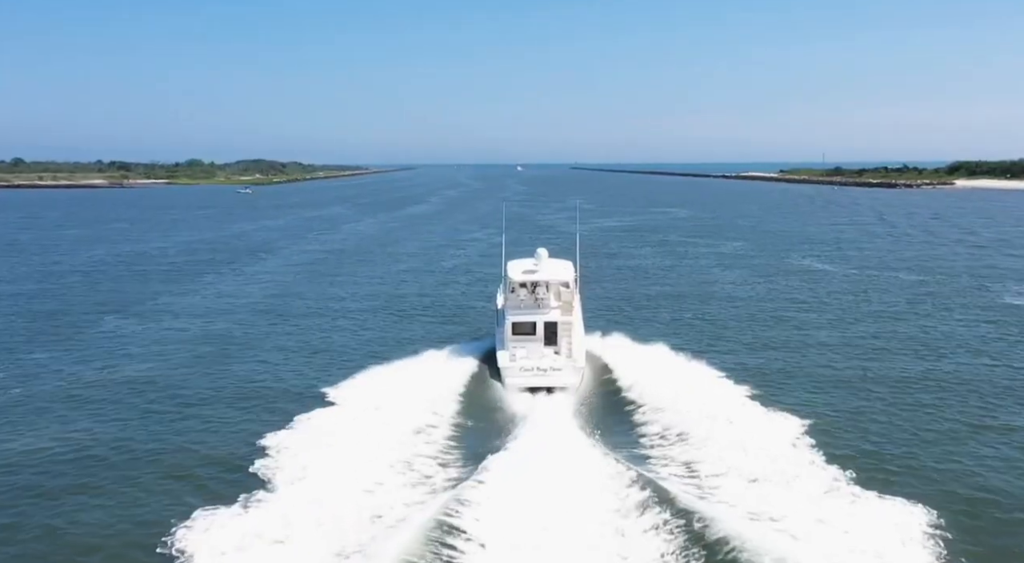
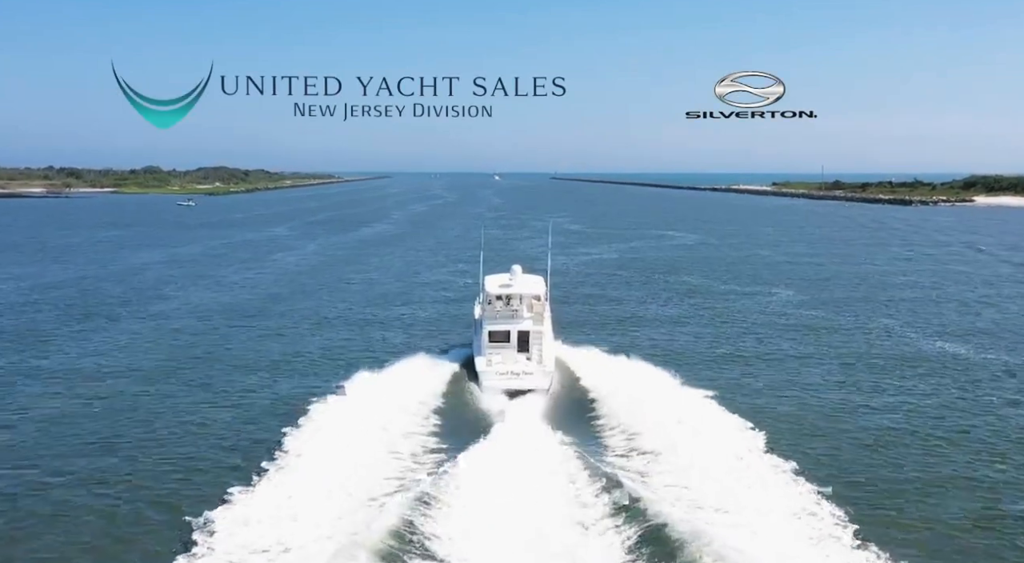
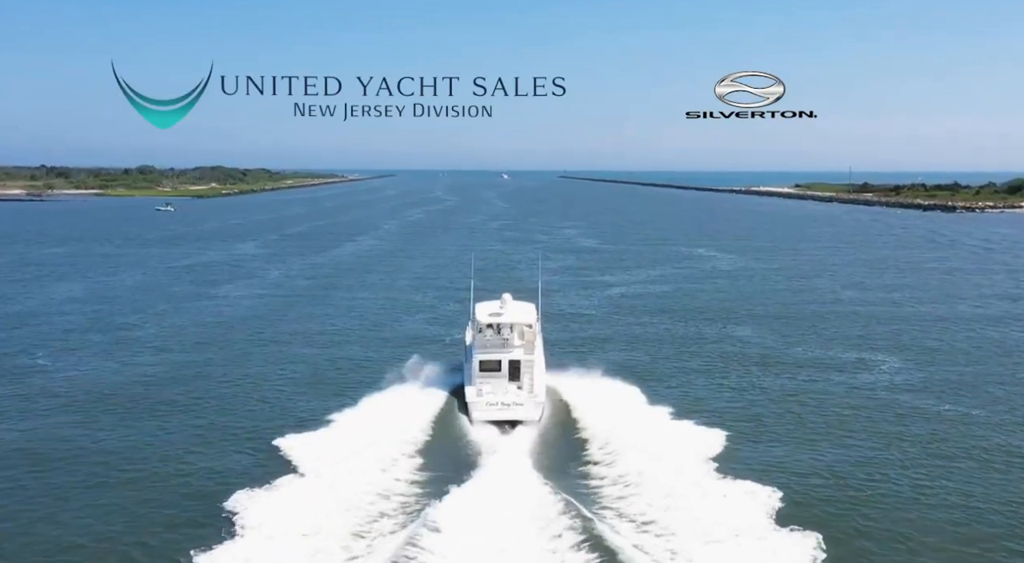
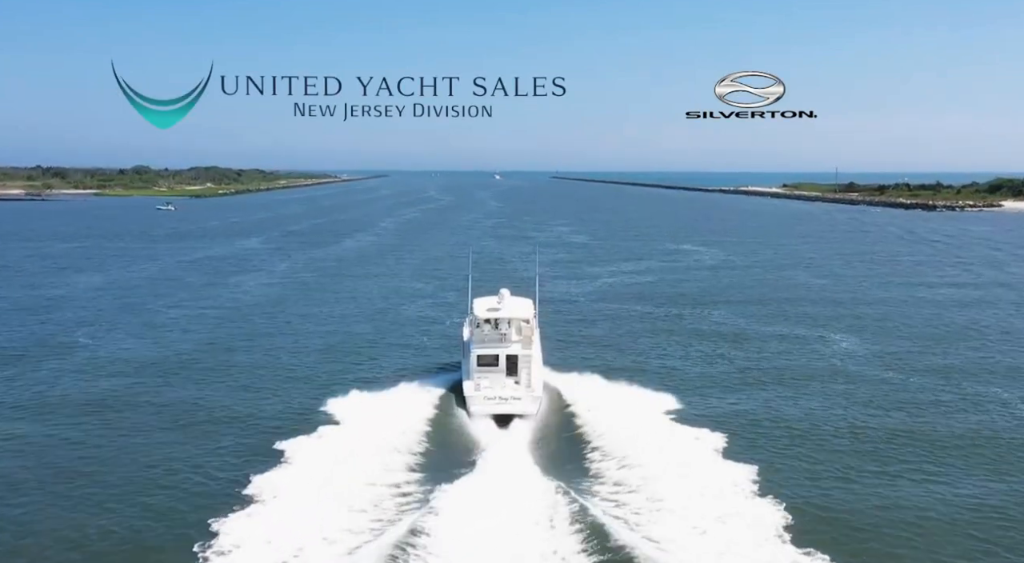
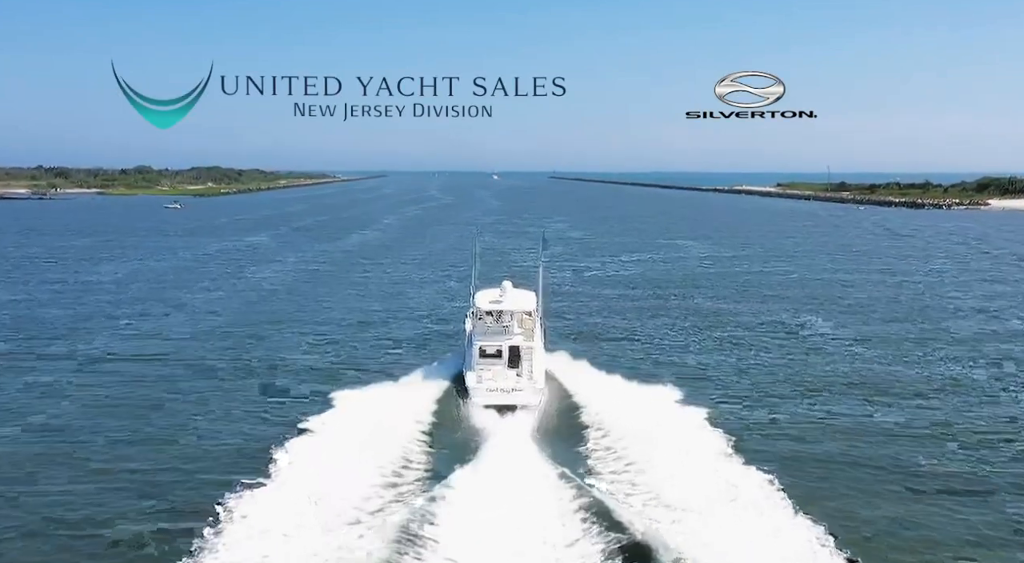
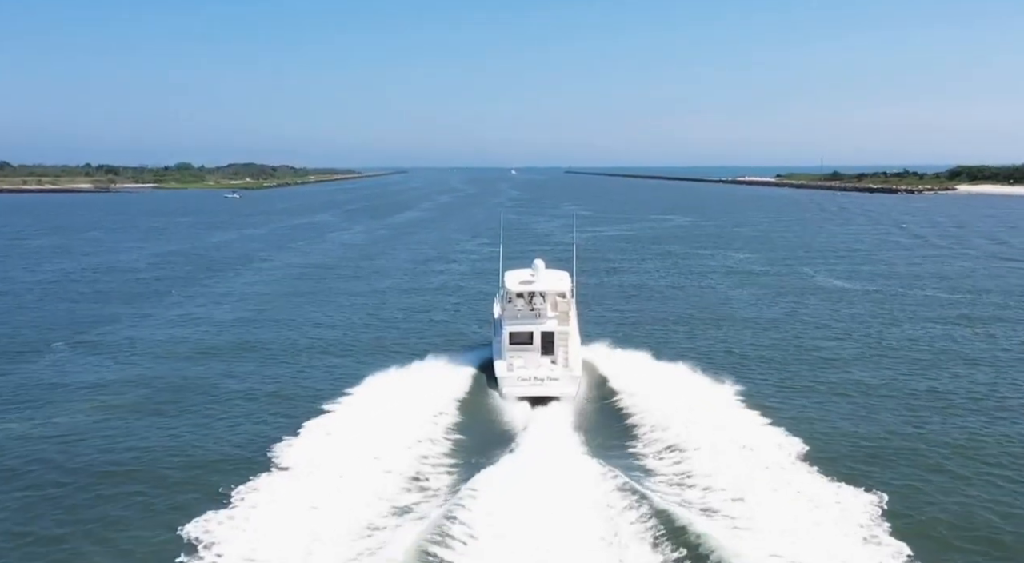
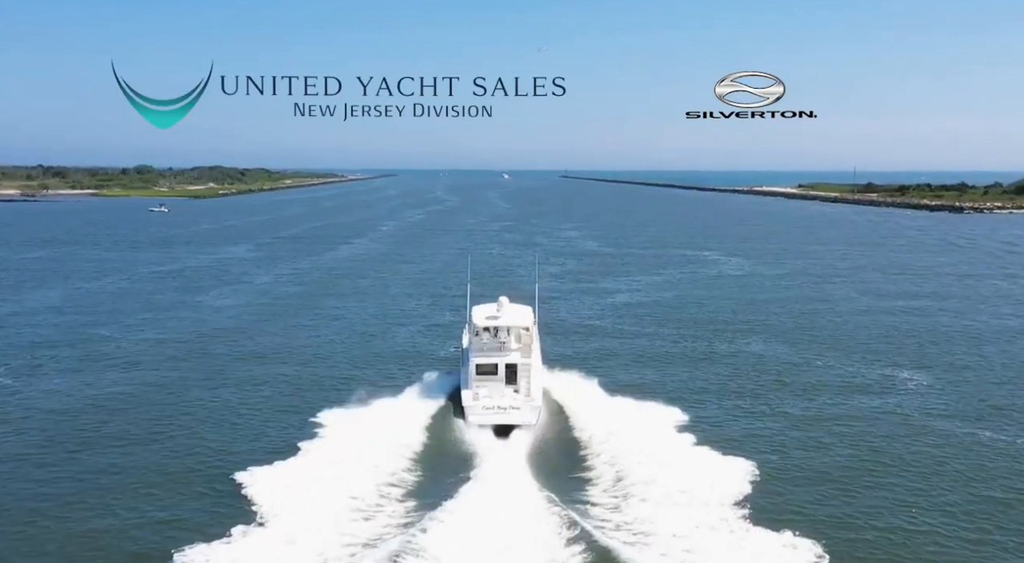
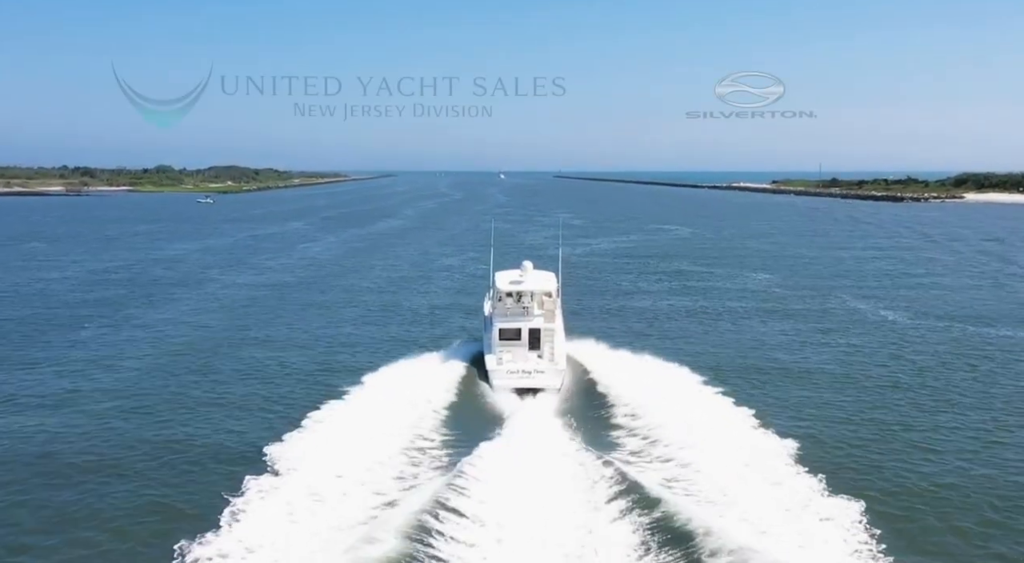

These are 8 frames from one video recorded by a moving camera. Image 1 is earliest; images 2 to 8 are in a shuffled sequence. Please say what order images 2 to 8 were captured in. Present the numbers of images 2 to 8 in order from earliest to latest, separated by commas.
6, 8, 2, 5, 4, 3, 7
